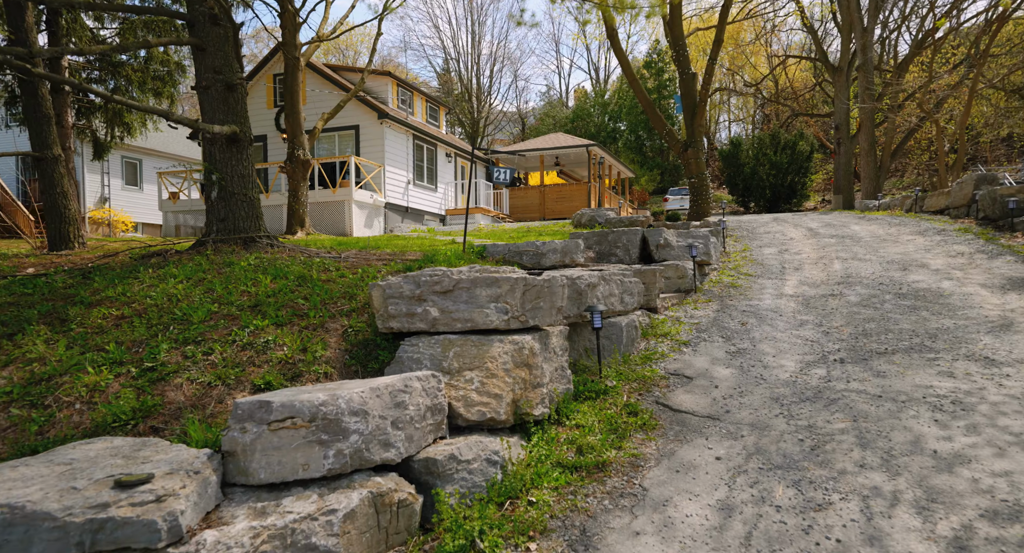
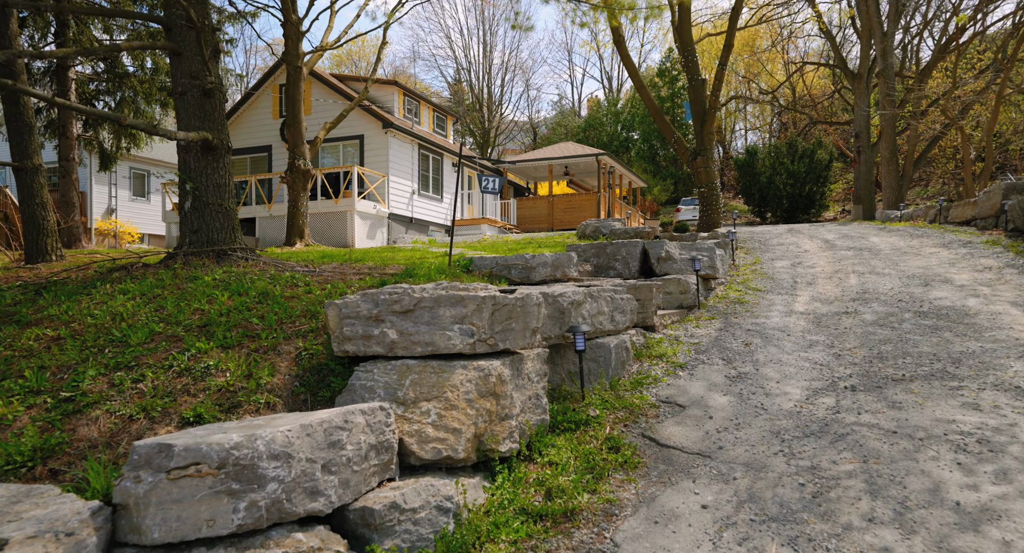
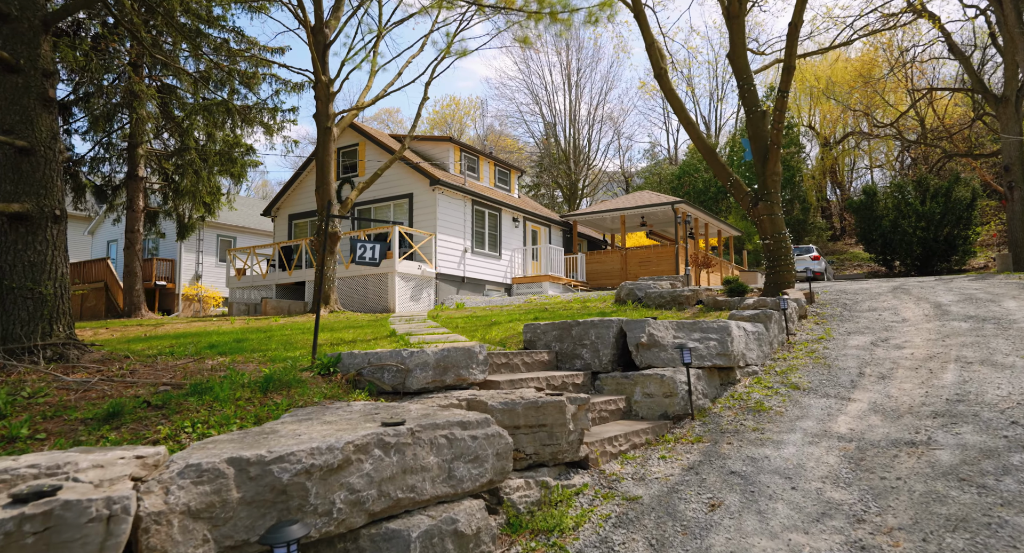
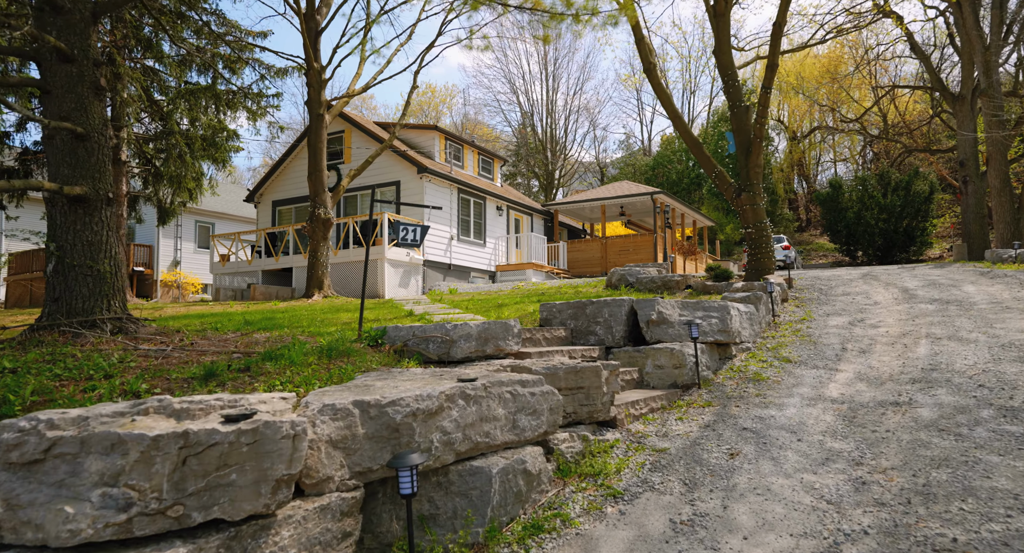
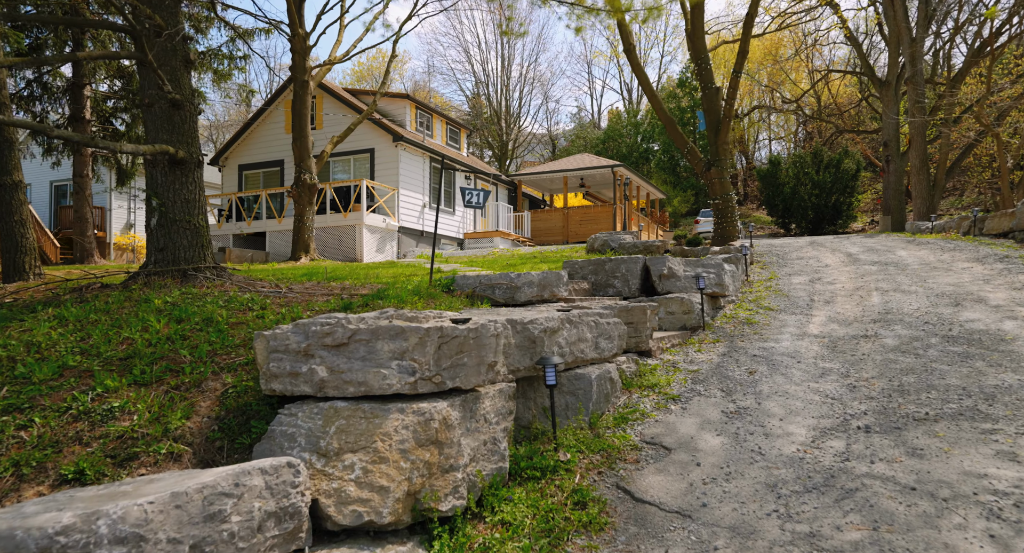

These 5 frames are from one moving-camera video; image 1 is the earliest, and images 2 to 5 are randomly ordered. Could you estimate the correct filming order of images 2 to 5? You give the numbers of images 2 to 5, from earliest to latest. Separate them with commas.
2, 5, 4, 3
